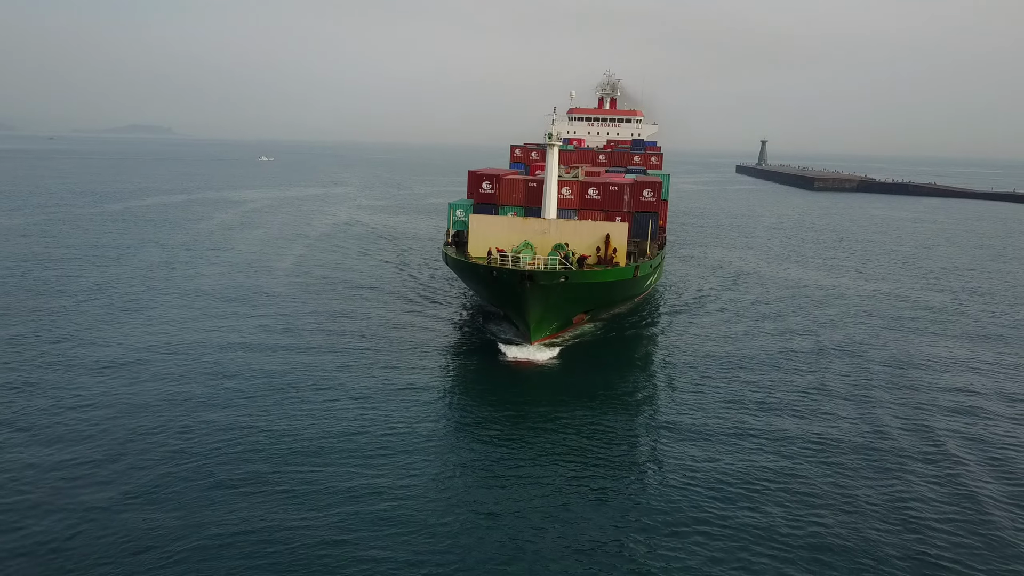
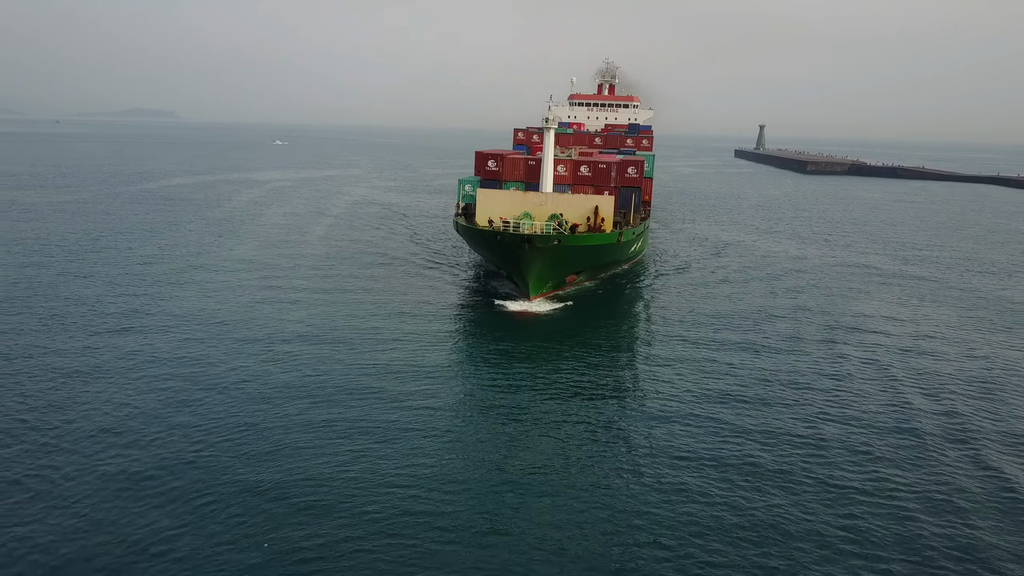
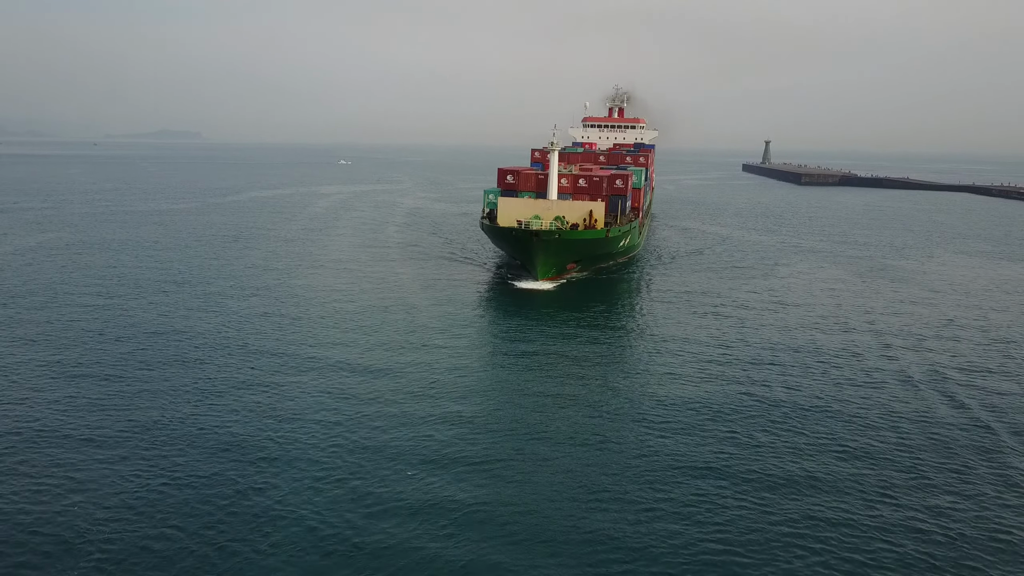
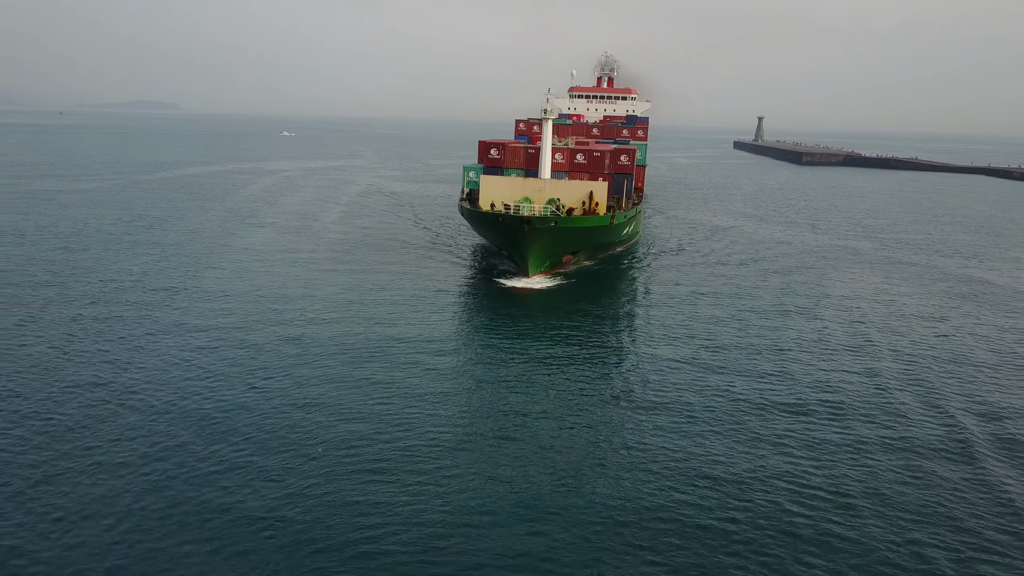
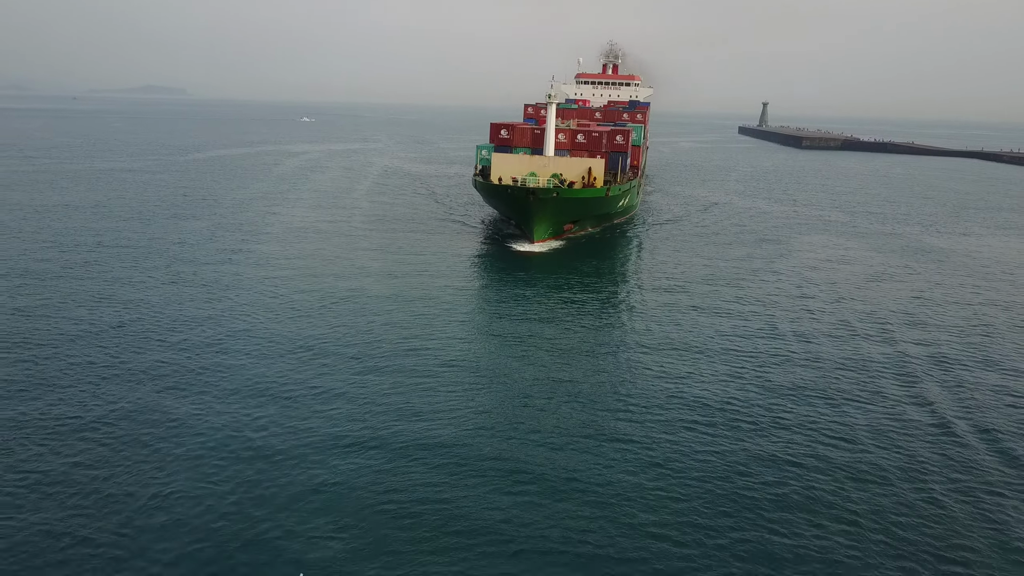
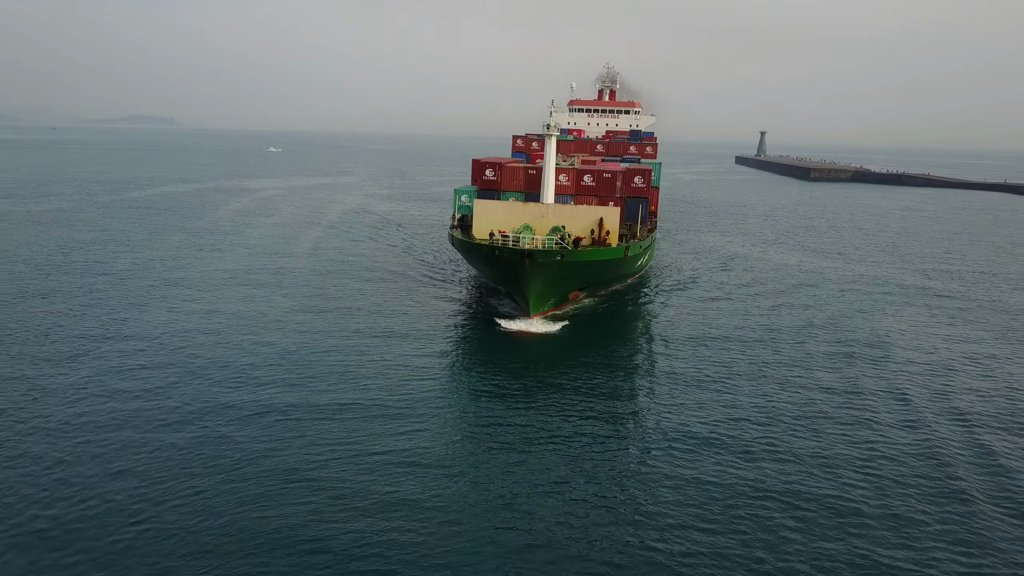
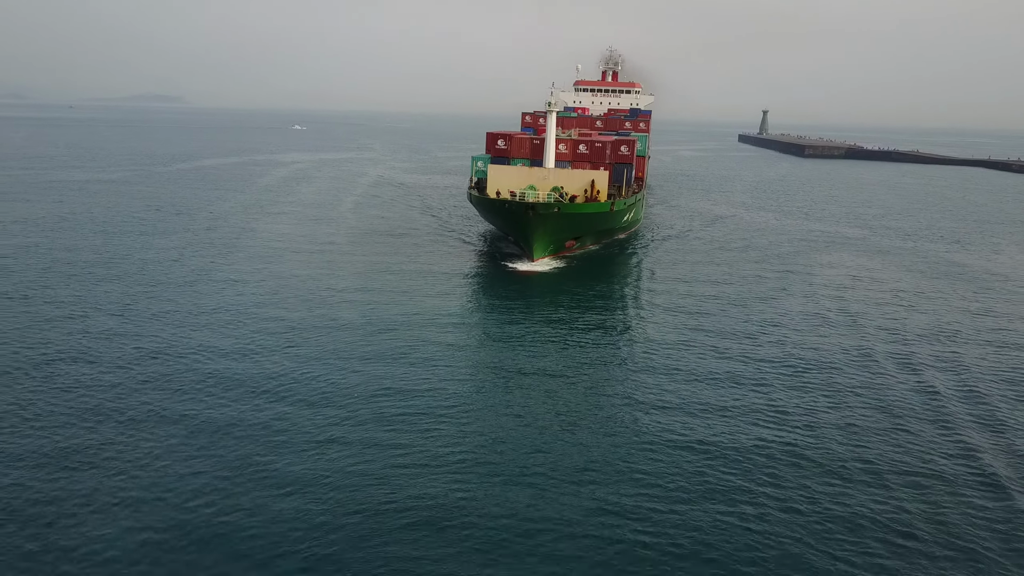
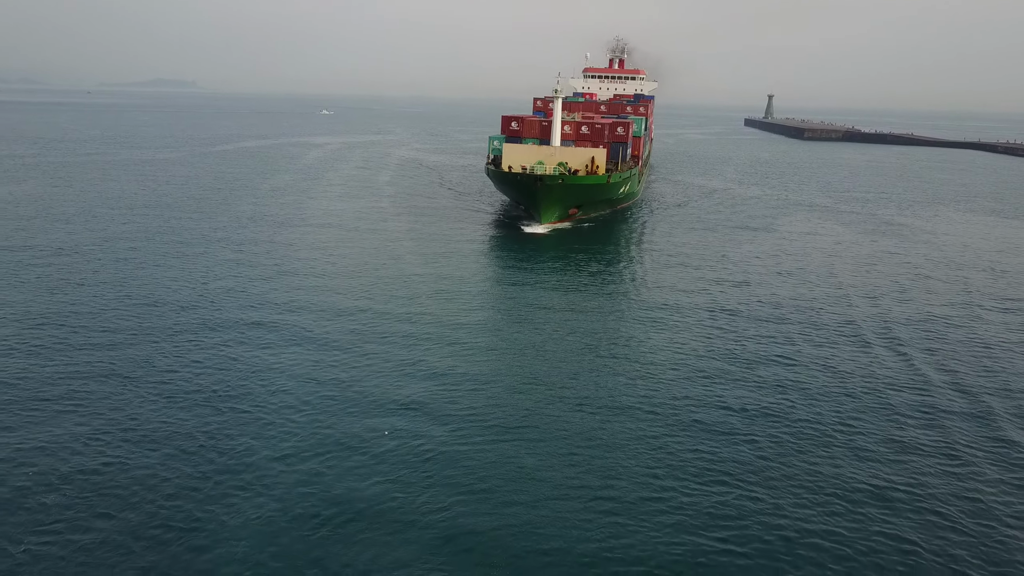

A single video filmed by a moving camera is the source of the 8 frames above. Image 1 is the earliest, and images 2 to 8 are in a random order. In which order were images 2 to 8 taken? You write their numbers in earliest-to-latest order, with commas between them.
6, 2, 4, 7, 5, 8, 3
